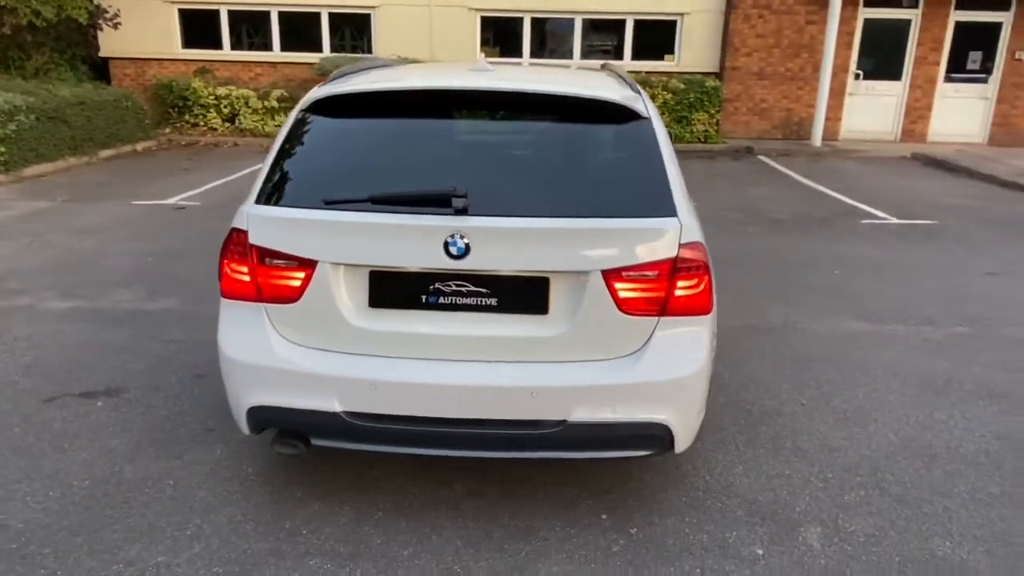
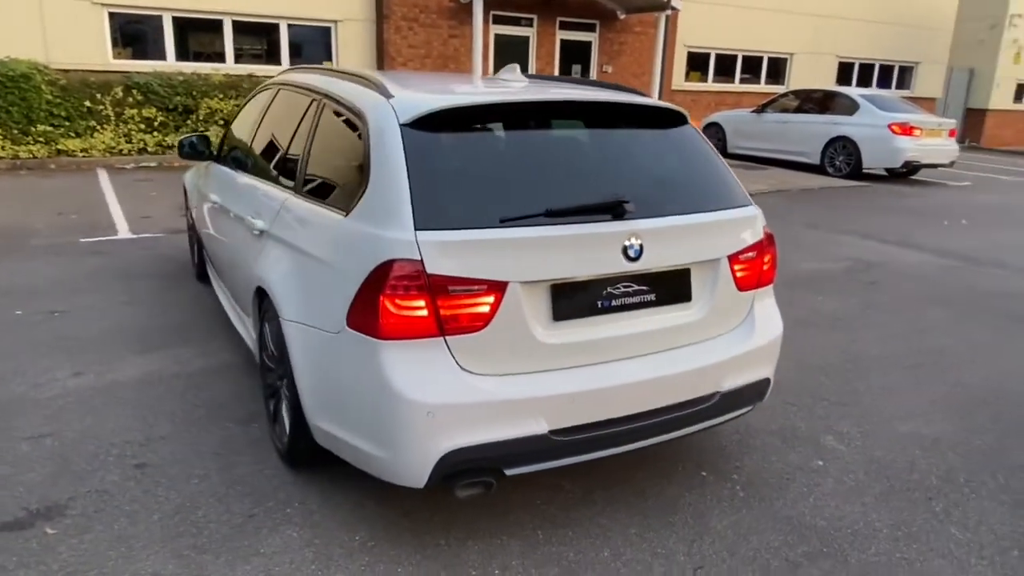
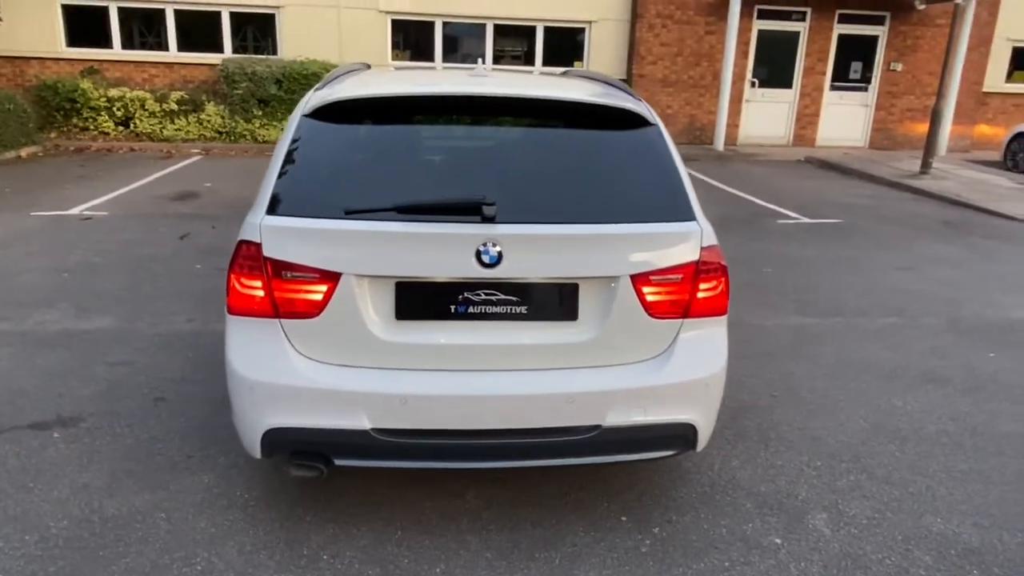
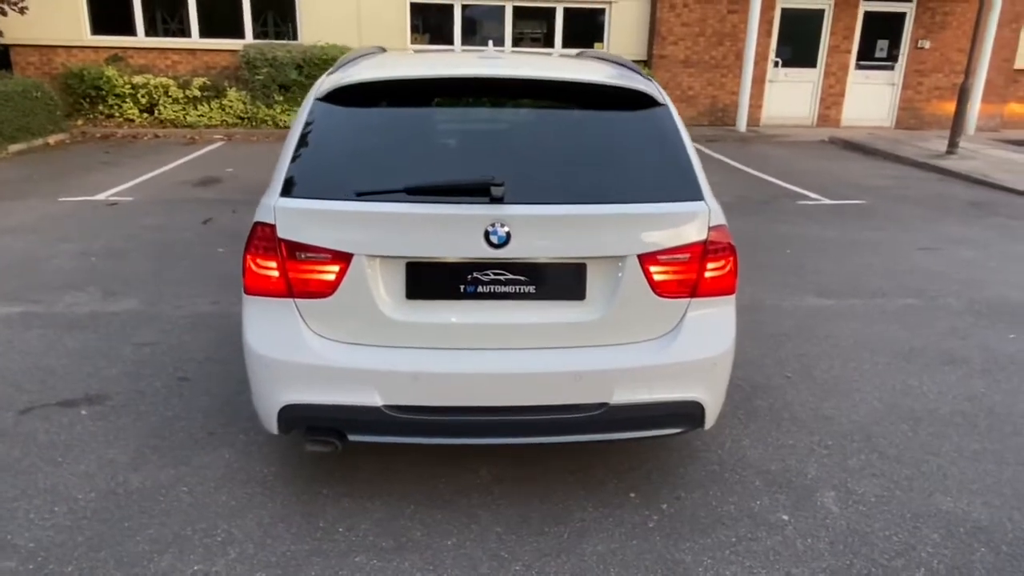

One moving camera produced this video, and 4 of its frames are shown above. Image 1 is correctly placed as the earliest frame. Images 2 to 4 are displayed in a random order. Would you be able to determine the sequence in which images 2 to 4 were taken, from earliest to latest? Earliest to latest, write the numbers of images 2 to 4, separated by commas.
4, 3, 2
